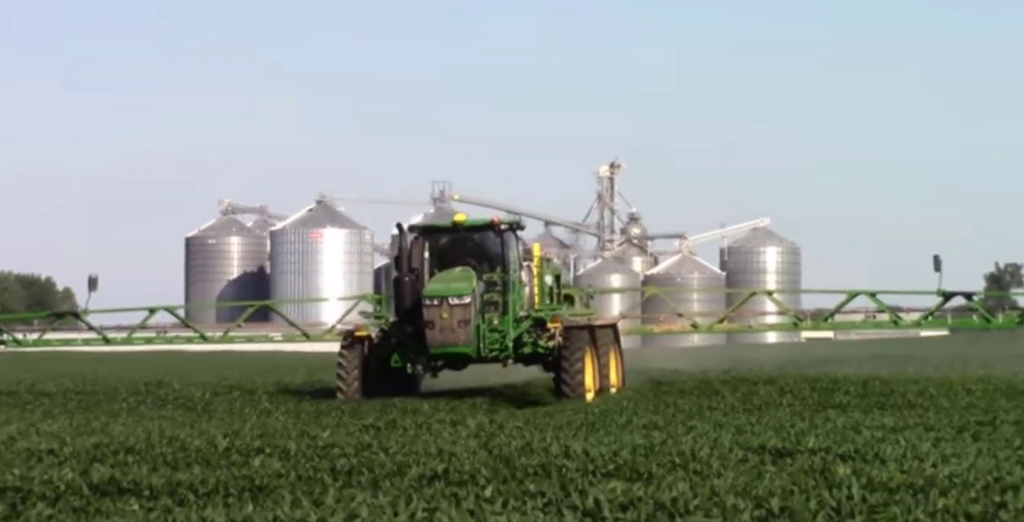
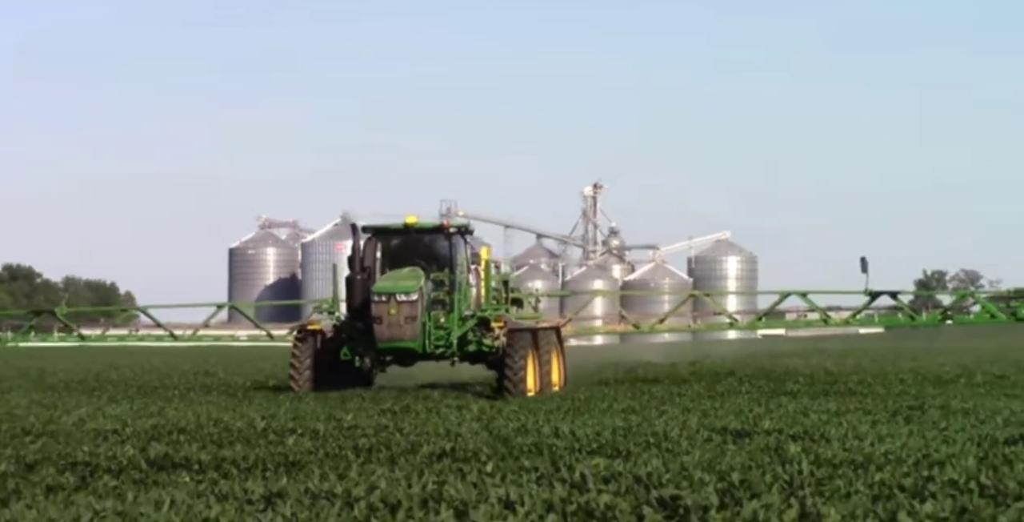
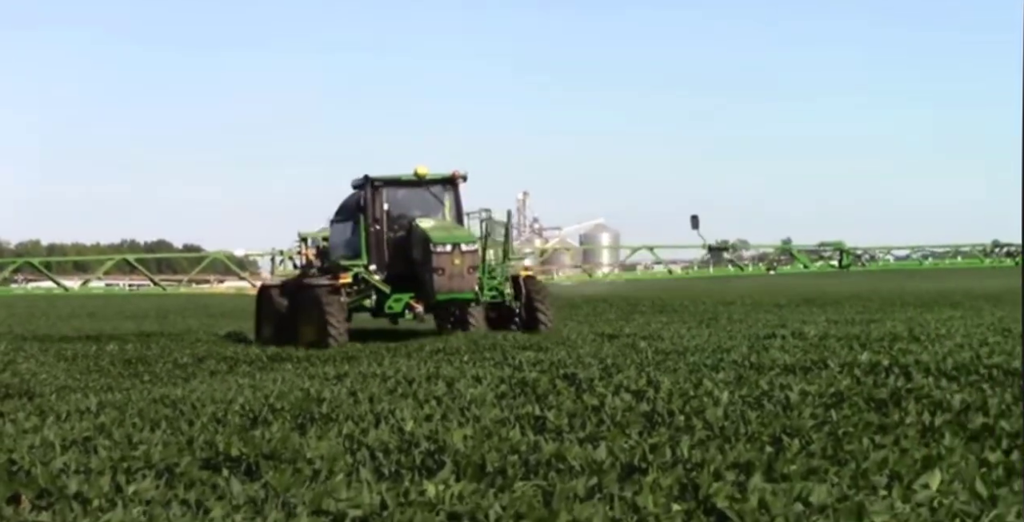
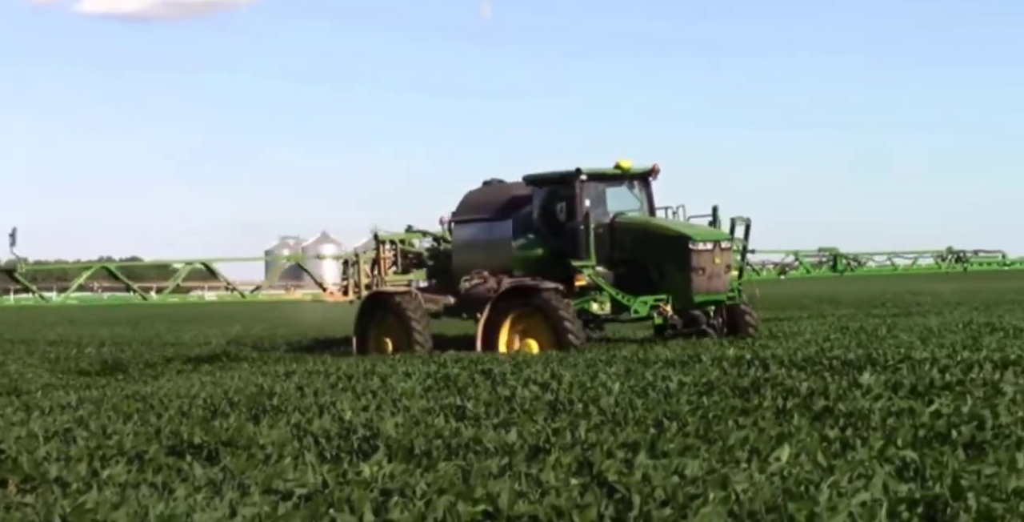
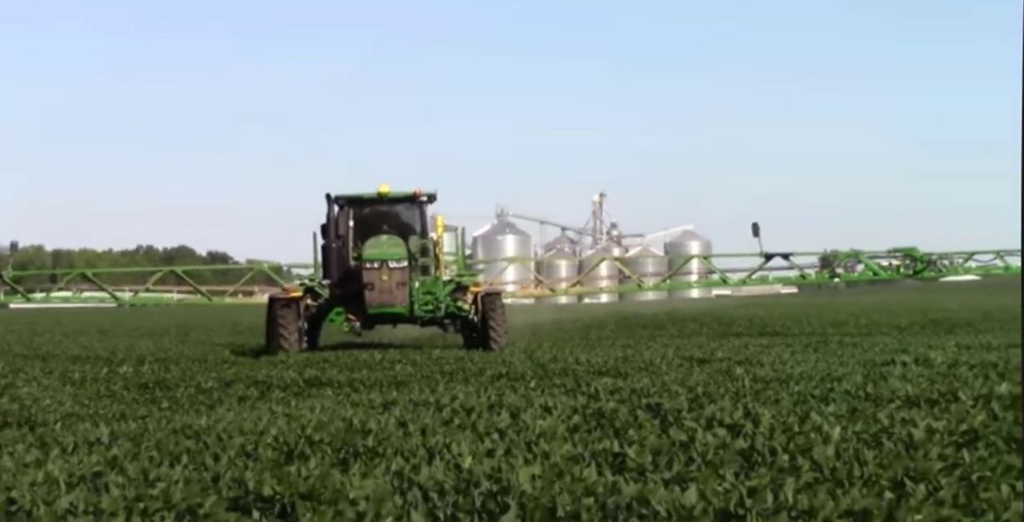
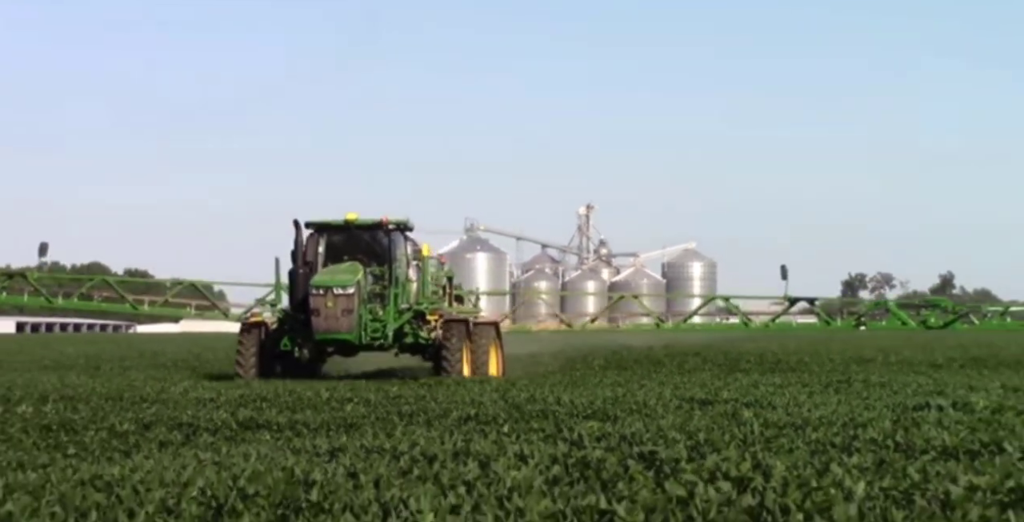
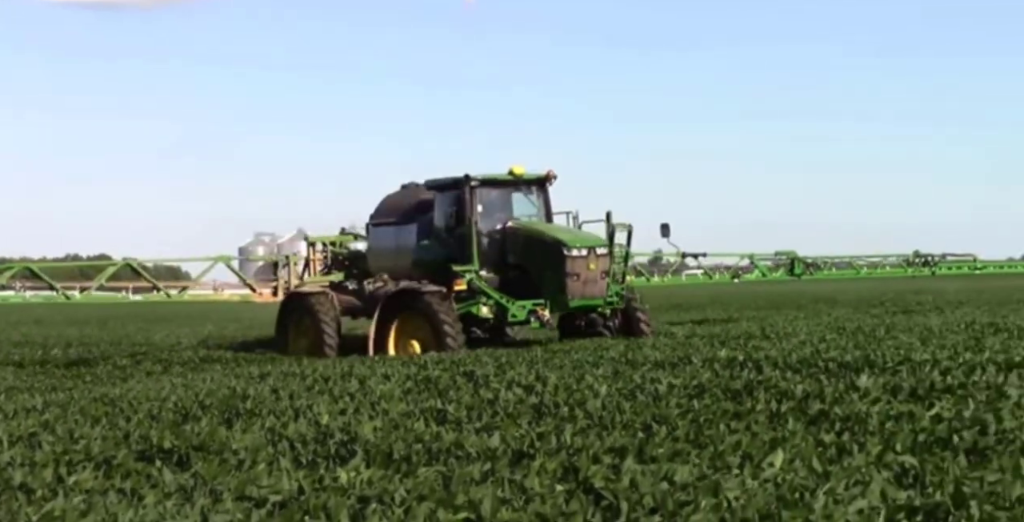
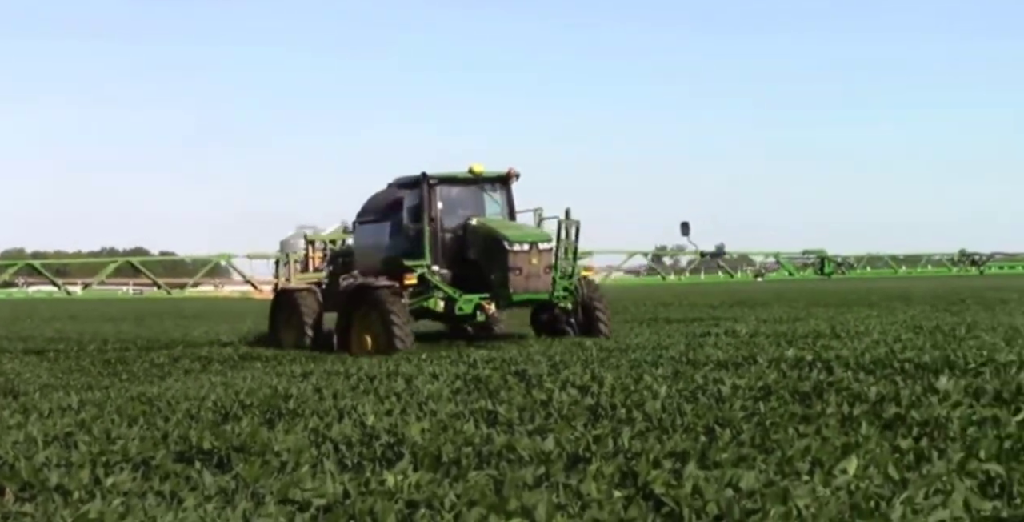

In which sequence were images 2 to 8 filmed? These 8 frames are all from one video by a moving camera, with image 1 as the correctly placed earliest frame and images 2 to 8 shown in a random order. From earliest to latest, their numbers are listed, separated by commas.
2, 6, 5, 3, 8, 7, 4
